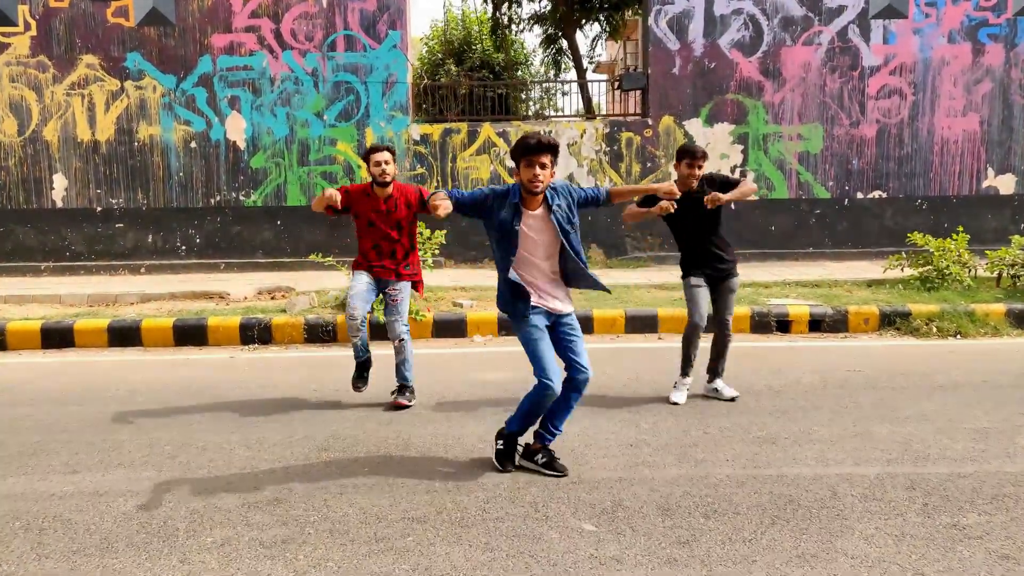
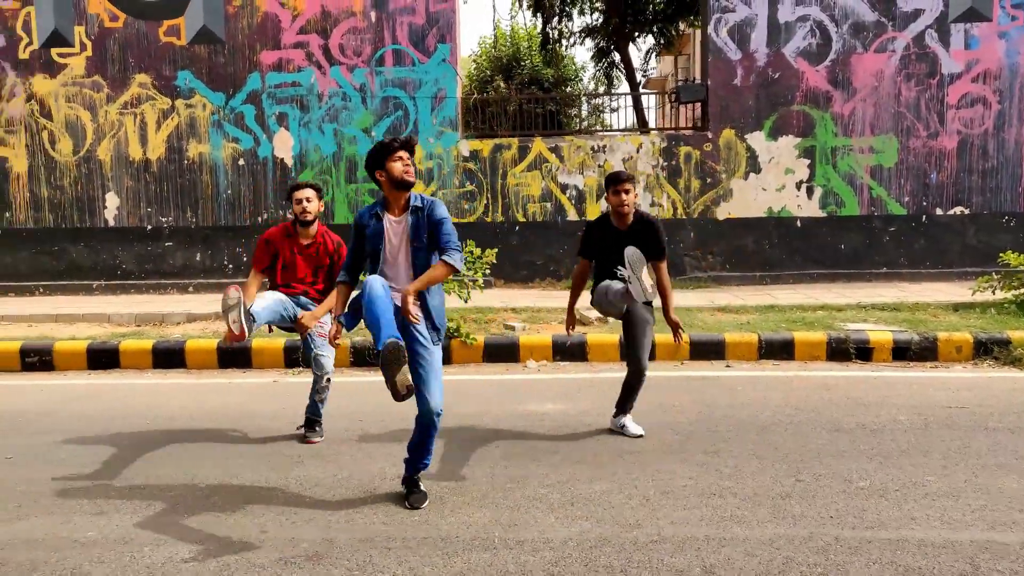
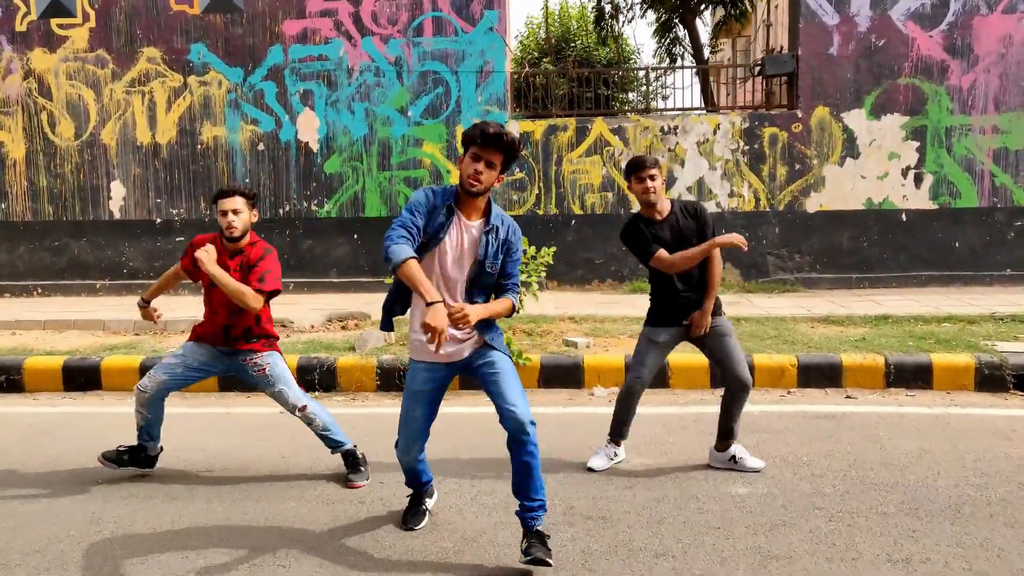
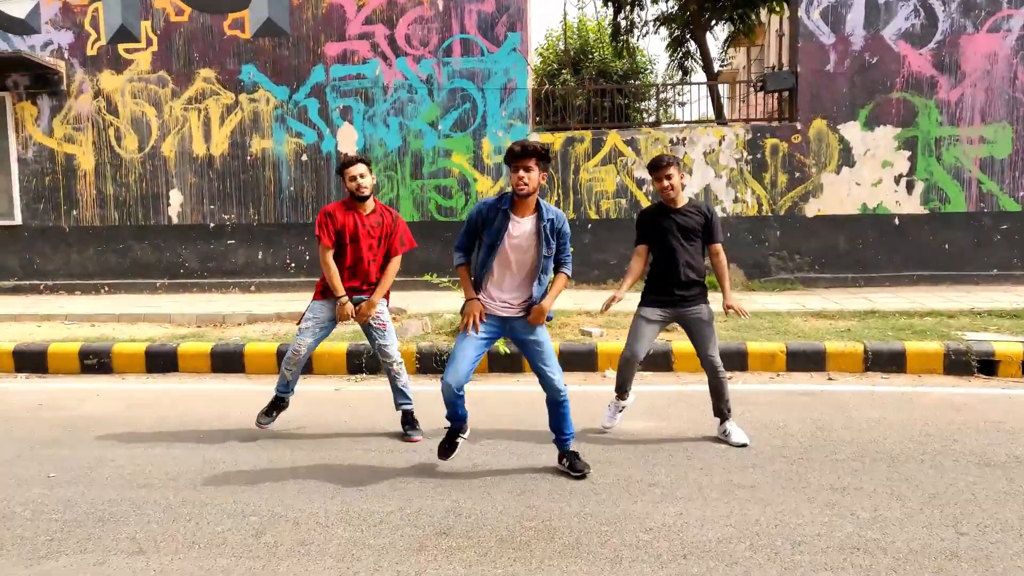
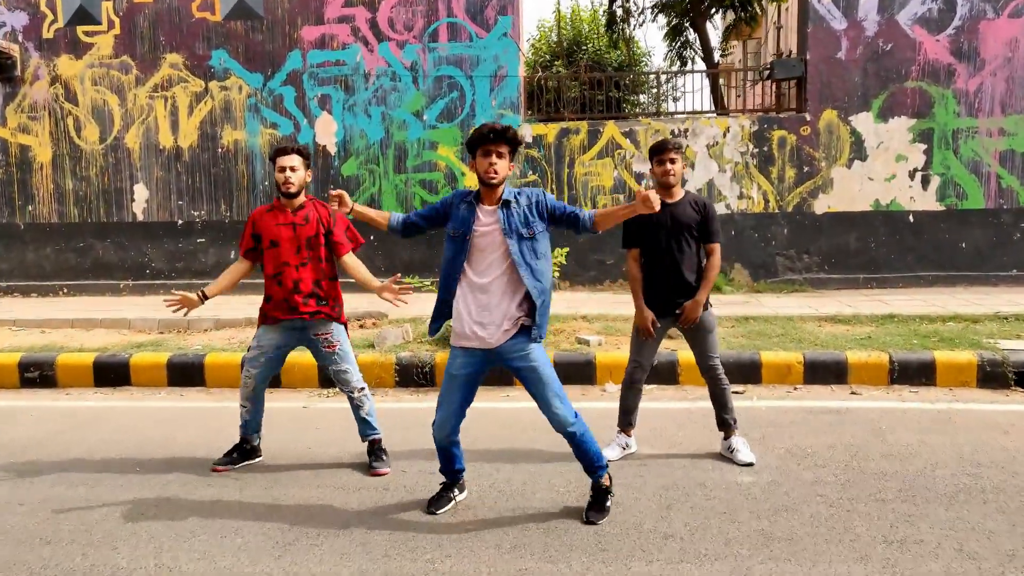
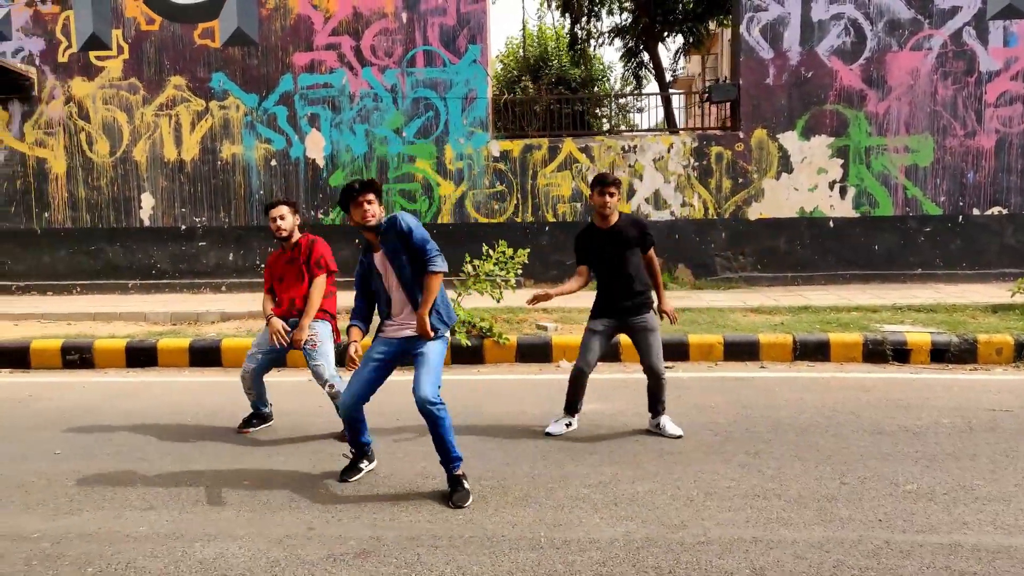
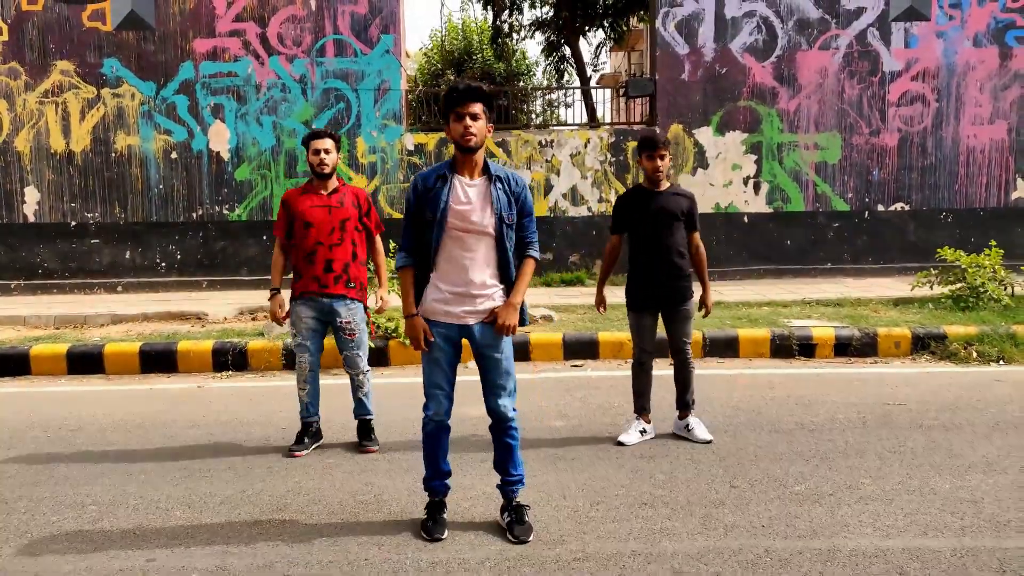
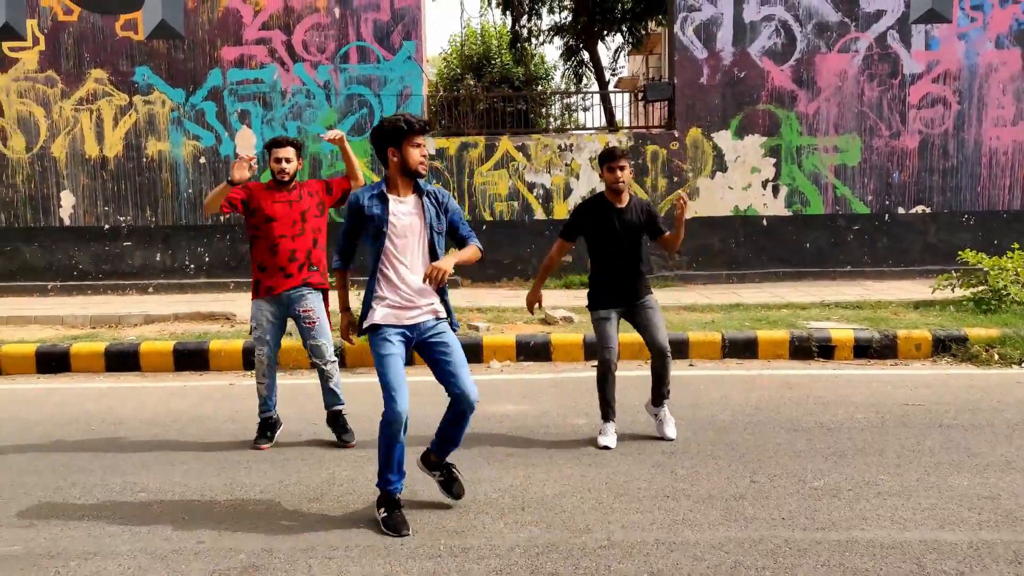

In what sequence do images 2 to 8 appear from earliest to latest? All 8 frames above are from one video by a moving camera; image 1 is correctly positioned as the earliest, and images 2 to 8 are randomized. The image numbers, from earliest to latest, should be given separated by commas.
7, 8, 2, 6, 4, 5, 3
